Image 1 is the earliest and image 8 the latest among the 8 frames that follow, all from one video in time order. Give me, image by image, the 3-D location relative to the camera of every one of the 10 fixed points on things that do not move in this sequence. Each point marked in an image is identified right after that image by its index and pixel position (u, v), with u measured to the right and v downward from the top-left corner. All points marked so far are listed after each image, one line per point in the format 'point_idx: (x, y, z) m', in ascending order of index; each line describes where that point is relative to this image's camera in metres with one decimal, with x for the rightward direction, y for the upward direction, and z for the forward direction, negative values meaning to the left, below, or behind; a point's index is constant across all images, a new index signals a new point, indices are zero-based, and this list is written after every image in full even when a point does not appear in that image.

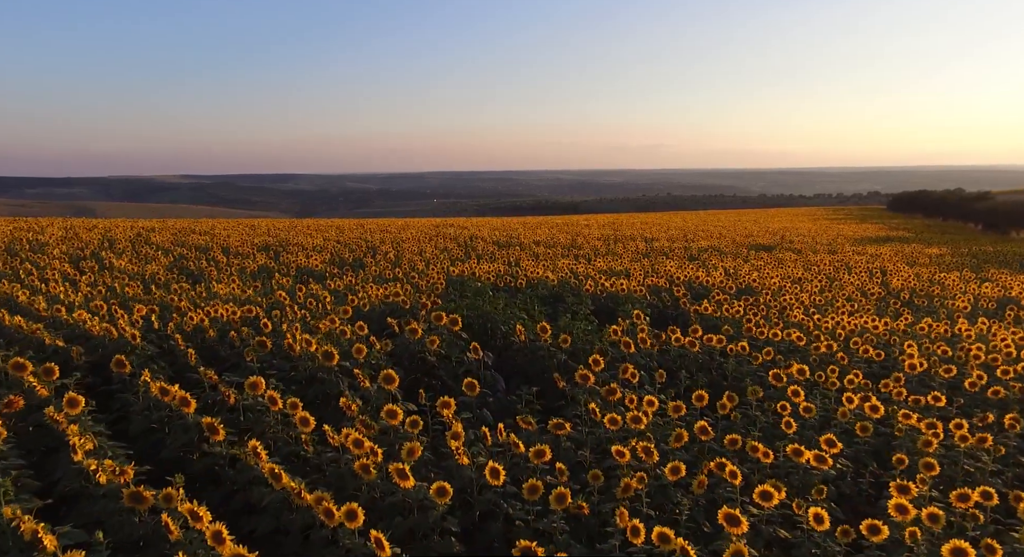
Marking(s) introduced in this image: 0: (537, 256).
0: (+0.7, +0.6, +18.6) m
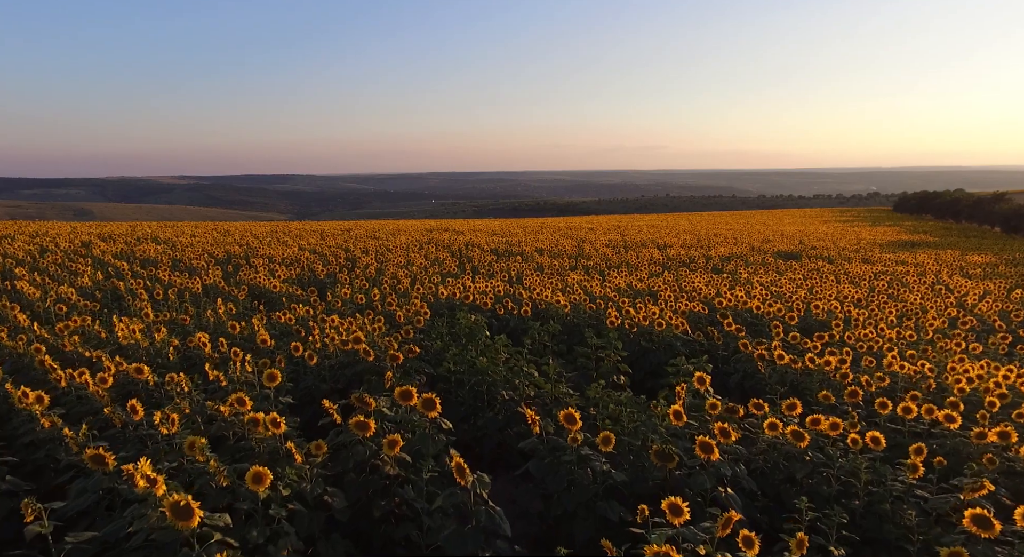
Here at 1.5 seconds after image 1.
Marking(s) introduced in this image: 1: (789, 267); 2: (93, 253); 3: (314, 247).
0: (+0.7, +0.2, +16.2) m
1: (+8.5, +0.4, +19.2) m
2: (-9.8, +0.6, +14.6) m
3: (-6.0, +0.9, +18.8) m
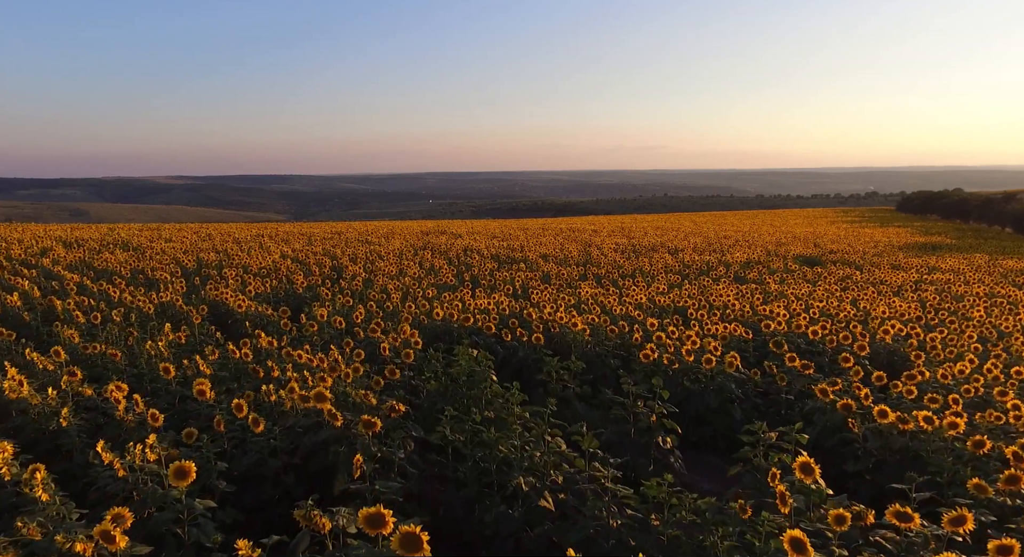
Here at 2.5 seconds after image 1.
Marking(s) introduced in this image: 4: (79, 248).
0: (+0.8, -0.1, +14.6) m
1: (+8.5, +0.1, +17.6) m
2: (-9.7, +0.4, +13.0) m
3: (-5.9, +0.7, +17.2) m
4: (-11.4, +0.8, +16.4) m
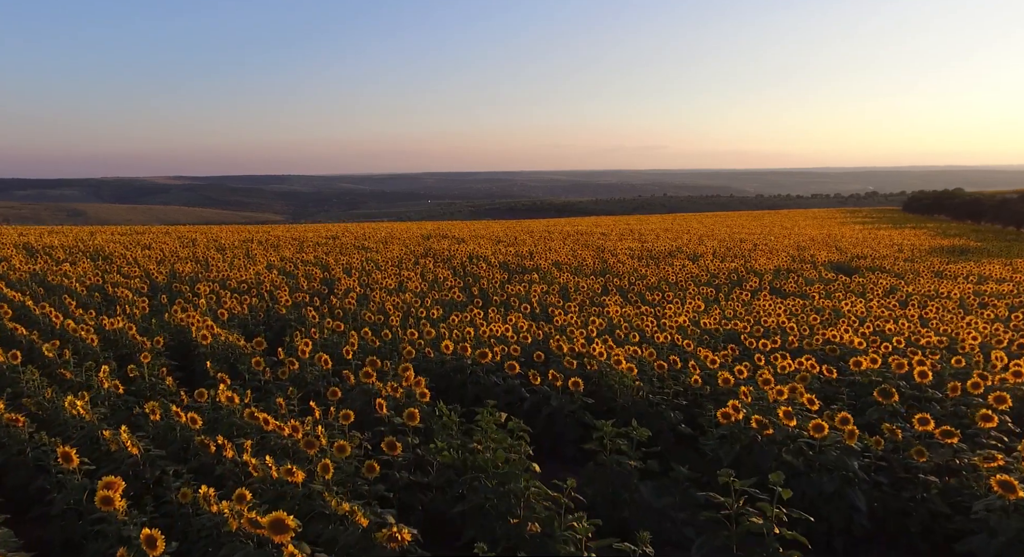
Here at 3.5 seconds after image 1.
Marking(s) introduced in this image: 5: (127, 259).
0: (+1.1, -0.4, +12.9) m
1: (+8.8, -0.2, +15.9) m
2: (-9.4, 0.0, +11.3) m
3: (-5.6, +0.4, +15.5) m
4: (-11.1, +0.5, +14.7) m
5: (-9.3, +0.4, +15.1) m
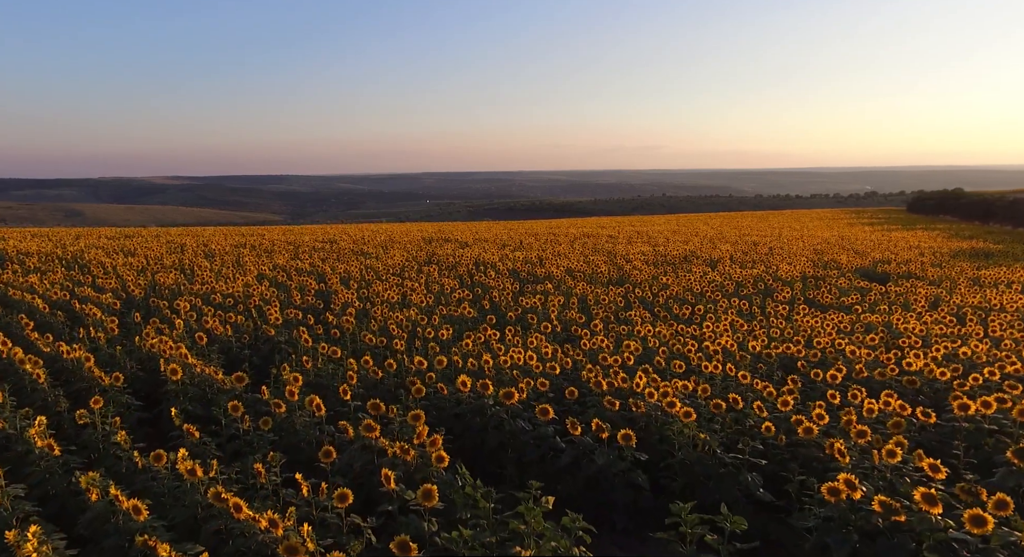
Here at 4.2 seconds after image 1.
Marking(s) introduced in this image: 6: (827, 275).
0: (+1.4, -0.6, +11.7) m
1: (+9.1, -0.4, +14.7) m
2: (-9.2, -0.2, +10.1) m
3: (-5.3, +0.1, +14.3) m
4: (-10.8, +0.3, +13.5) m
5: (-9.1, +0.2, +13.9) m
6: (+9.6, +0.1, +18.9) m
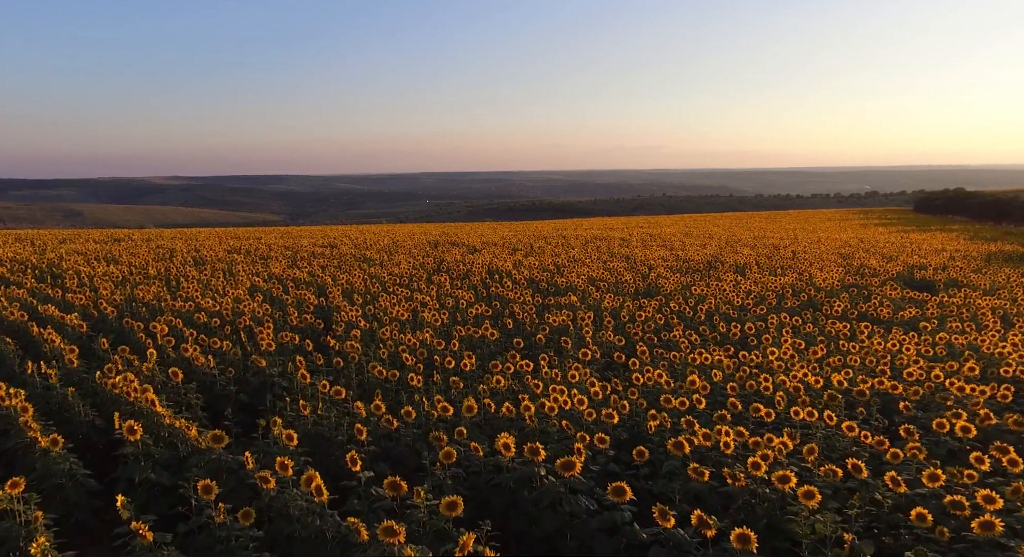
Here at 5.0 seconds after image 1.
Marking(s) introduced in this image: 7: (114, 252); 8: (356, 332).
0: (+1.9, -0.9, +10.3) m
1: (+9.6, -0.6, +13.3) m
2: (-8.7, -0.4, +8.7) m
3: (-4.9, -0.1, +12.8) m
4: (-10.4, 0.0, +12.0) m
5: (-8.6, 0.0, +12.5) m
6: (+10.0, -0.1, +17.5) m
7: (-11.7, +0.8, +18.3) m
8: (-2.2, -0.8, +9.0) m
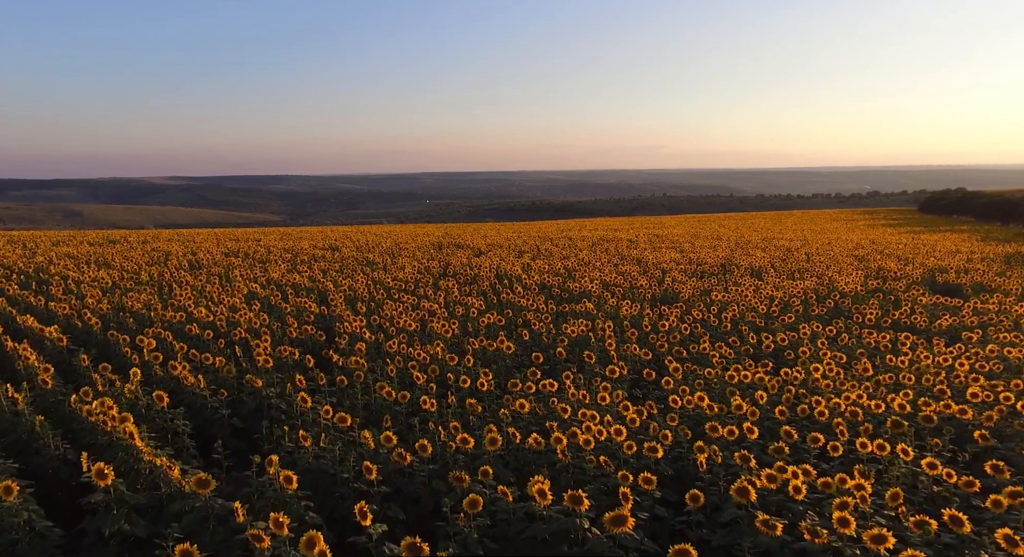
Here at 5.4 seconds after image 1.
0: (+2.1, -1.0, +9.6) m
1: (+9.8, -0.8, +12.6) m
2: (-8.5, -0.6, +7.9) m
3: (-4.6, -0.2, +12.1) m
4: (-10.1, -0.1, +11.3) m
5: (-8.4, -0.2, +11.7) m
6: (+10.3, -0.2, +16.7) m
7: (-11.4, +0.7, +17.6) m
8: (-2.0, -0.9, +8.2) m
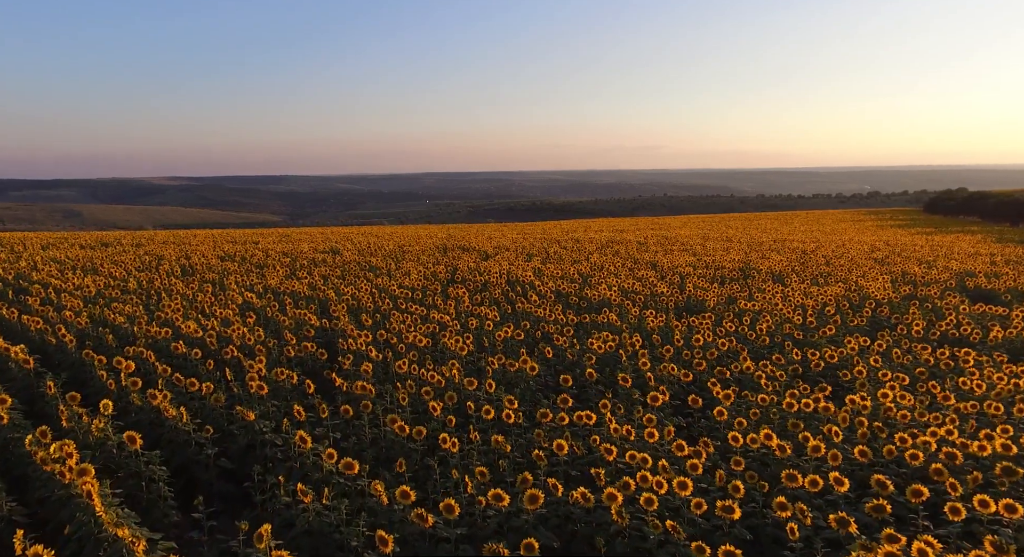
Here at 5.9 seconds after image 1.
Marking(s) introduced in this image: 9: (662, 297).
0: (+2.4, -1.1, +8.6) m
1: (+10.1, -0.9, +11.6) m
2: (-8.2, -0.7, +7.0) m
3: (-4.3, -0.4, +11.2) m
4: (-9.8, -0.3, +10.4) m
5: (-8.1, -0.3, +10.8) m
6: (+10.6, -0.4, +15.8) m
7: (-11.1, +0.5, +16.7) m
8: (-1.7, -1.0, +7.3) m
9: (+3.4, -0.4, +13.8) m
